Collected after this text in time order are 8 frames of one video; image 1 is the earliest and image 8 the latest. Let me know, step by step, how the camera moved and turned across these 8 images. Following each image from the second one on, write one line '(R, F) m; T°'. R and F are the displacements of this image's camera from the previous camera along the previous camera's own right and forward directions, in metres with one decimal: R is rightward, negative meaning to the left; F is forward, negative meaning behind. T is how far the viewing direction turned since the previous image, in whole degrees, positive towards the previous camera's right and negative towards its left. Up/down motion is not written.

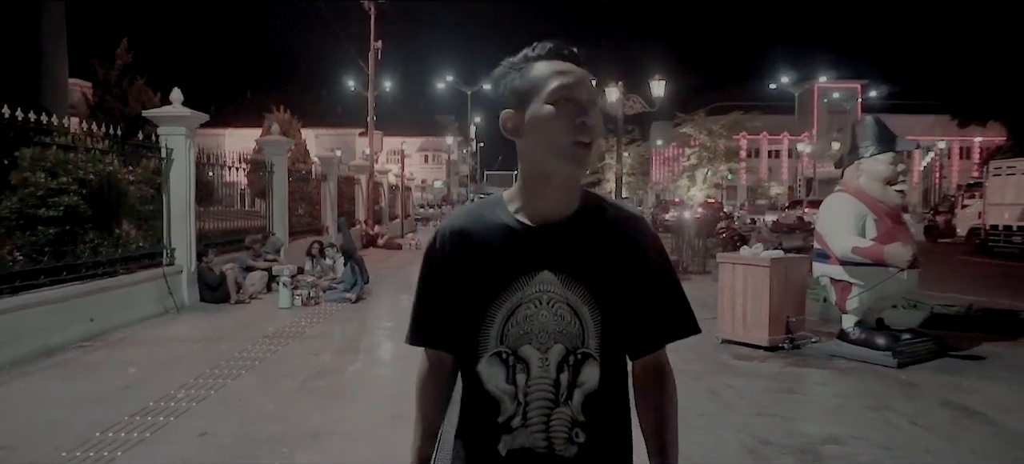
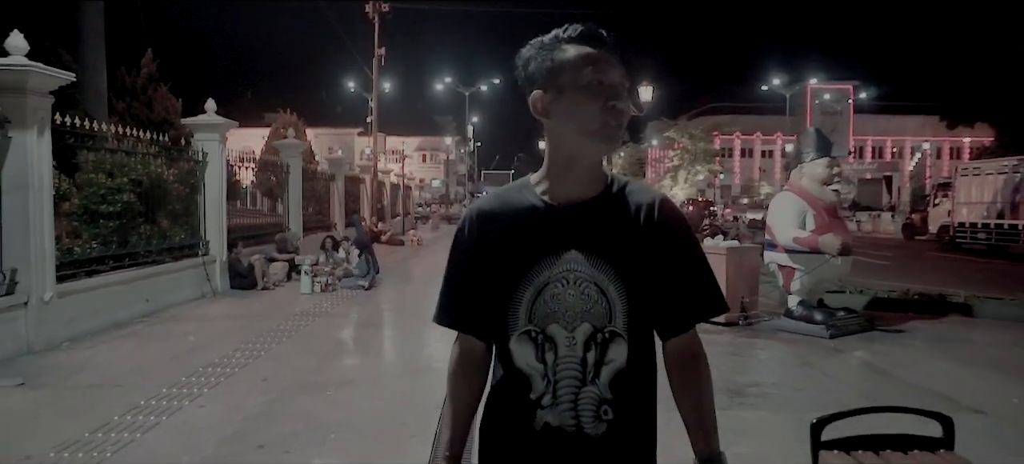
(0.0, -1.6) m; 0°
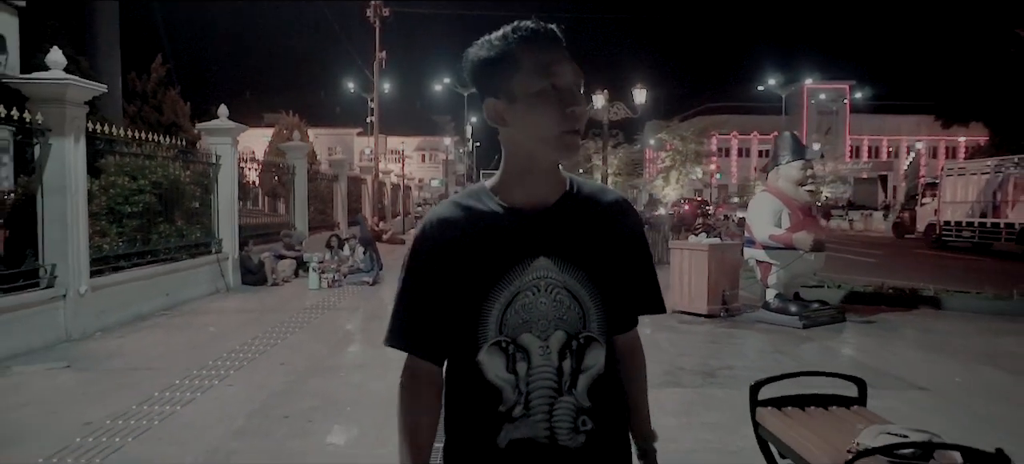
(0.0, -0.8) m; 0°
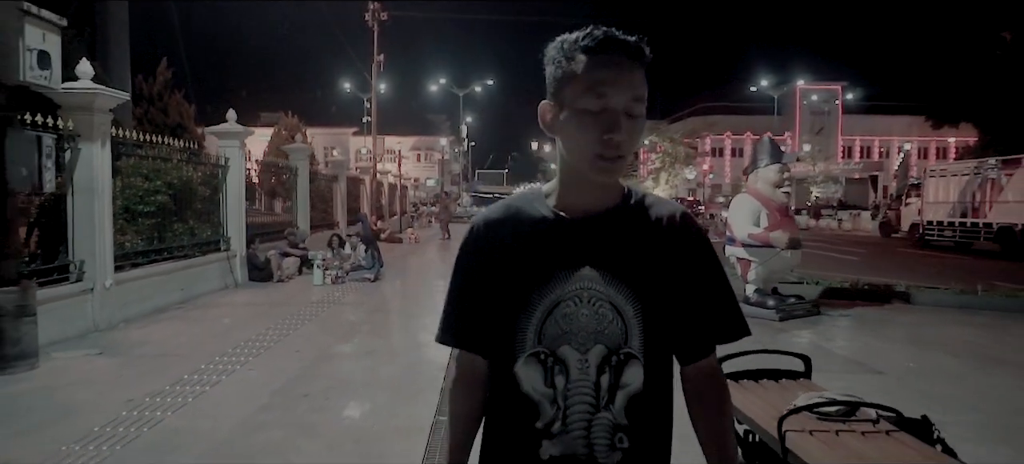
(0.0, -0.7) m; 0°
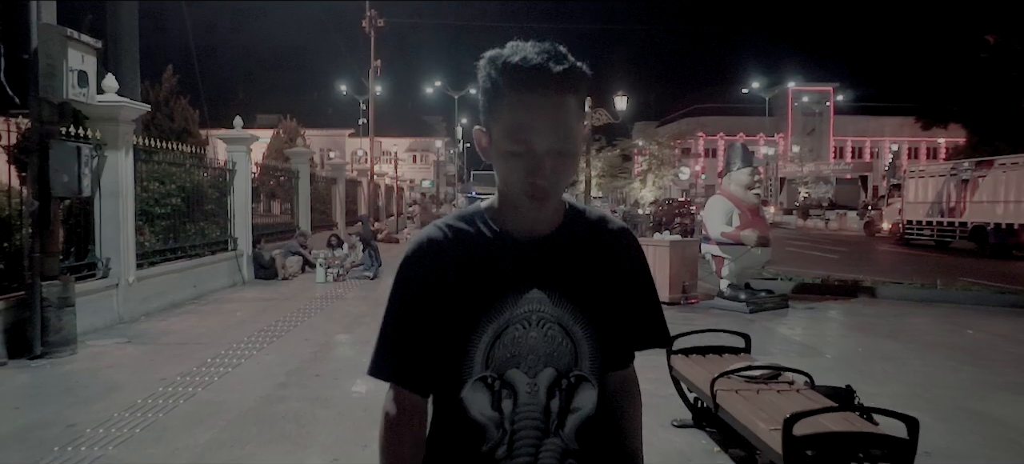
(+0.1, -0.9) m; 0°
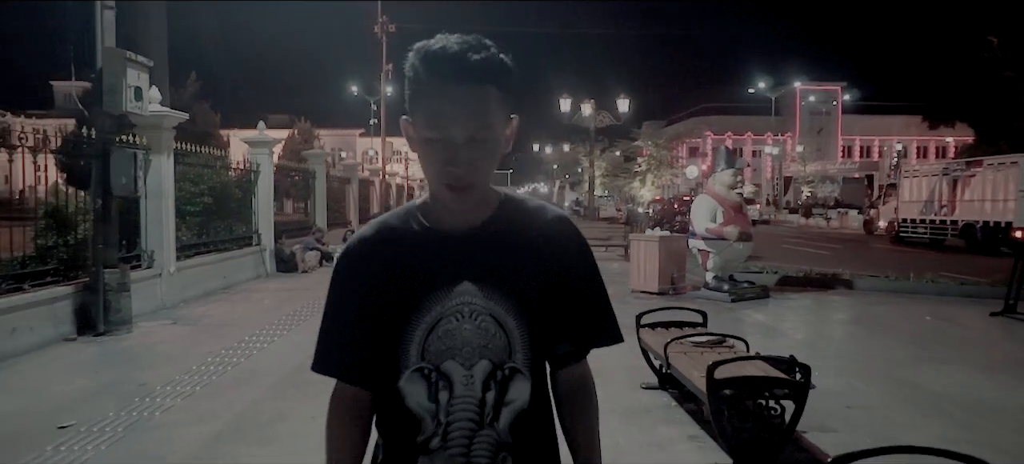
(+0.1, -1.2) m; -1°
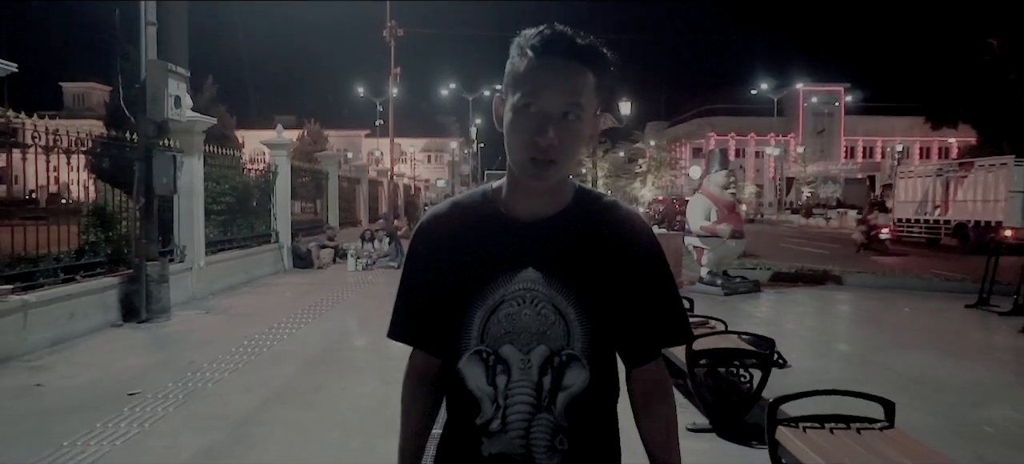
(0.0, -0.8) m; 0°
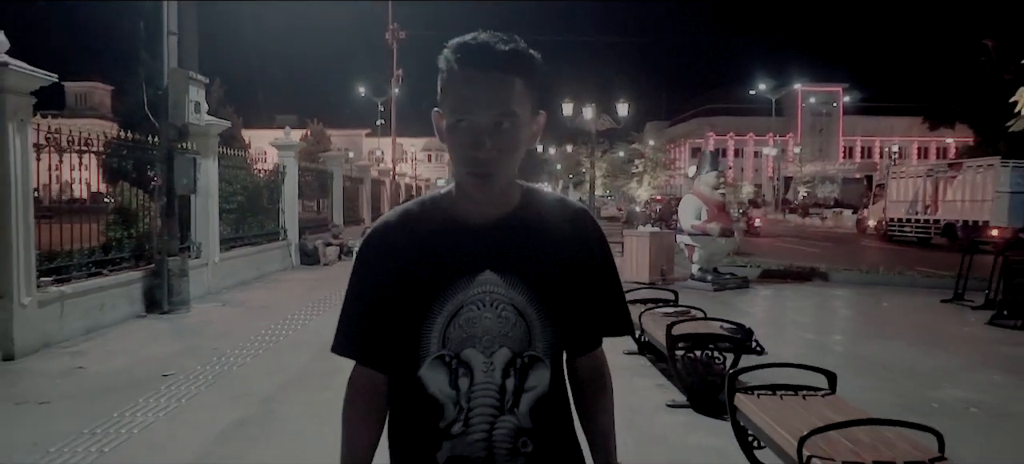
(0.0, -0.7) m; 0°
